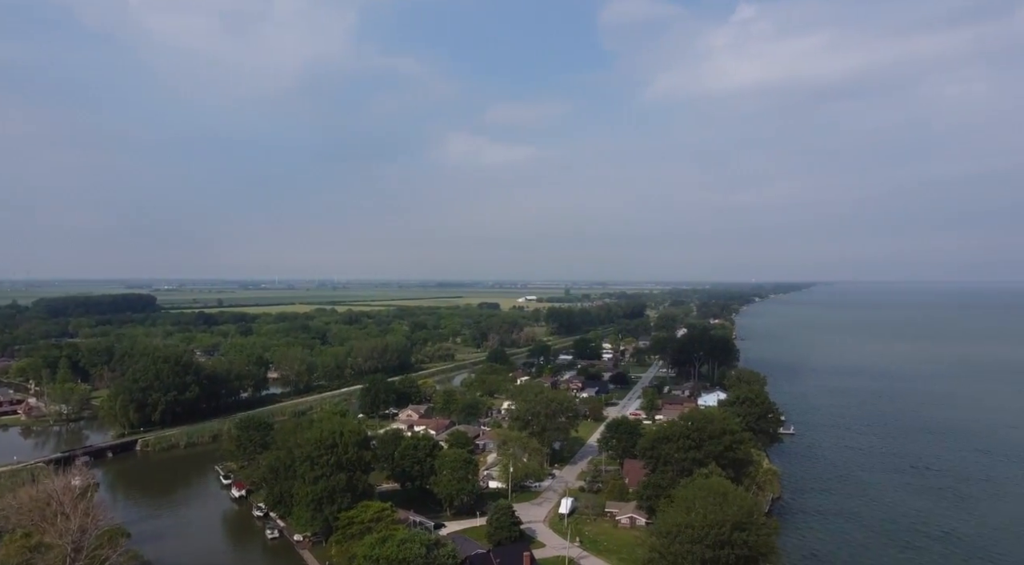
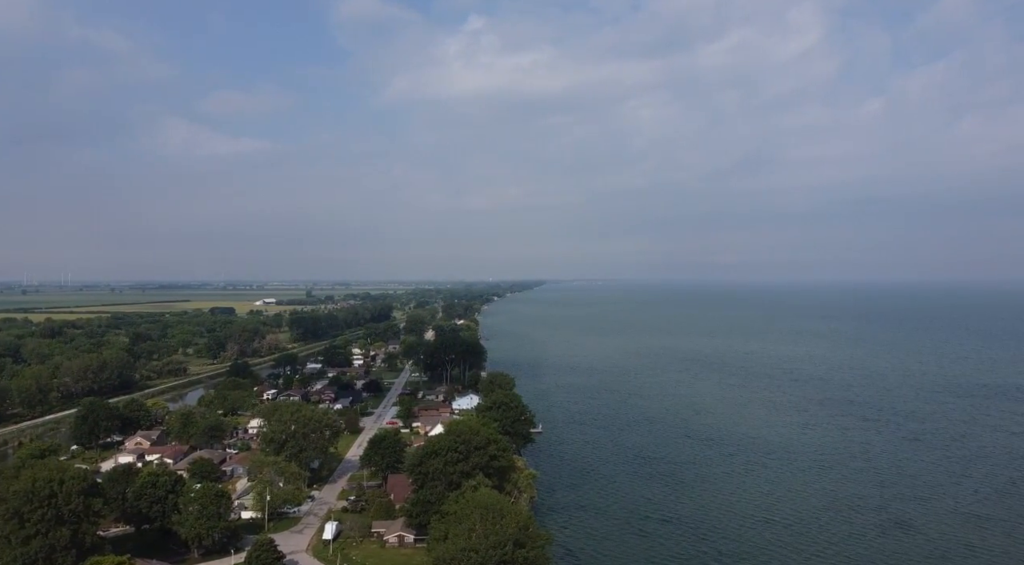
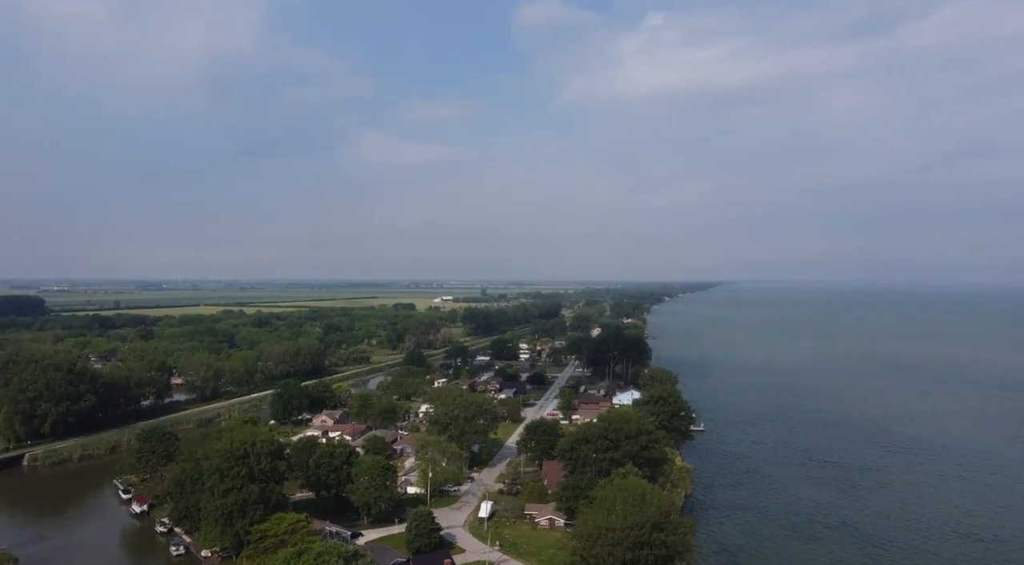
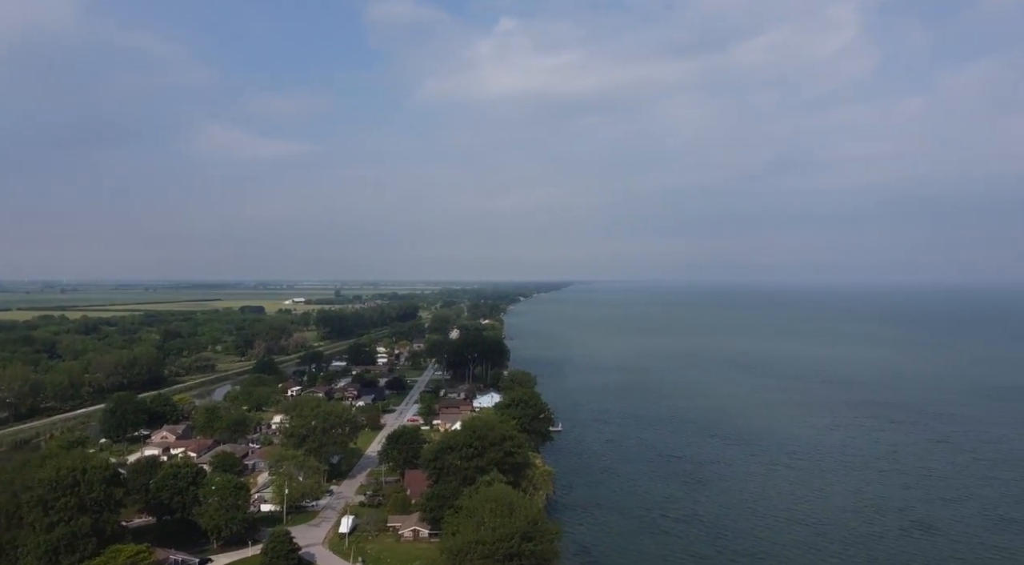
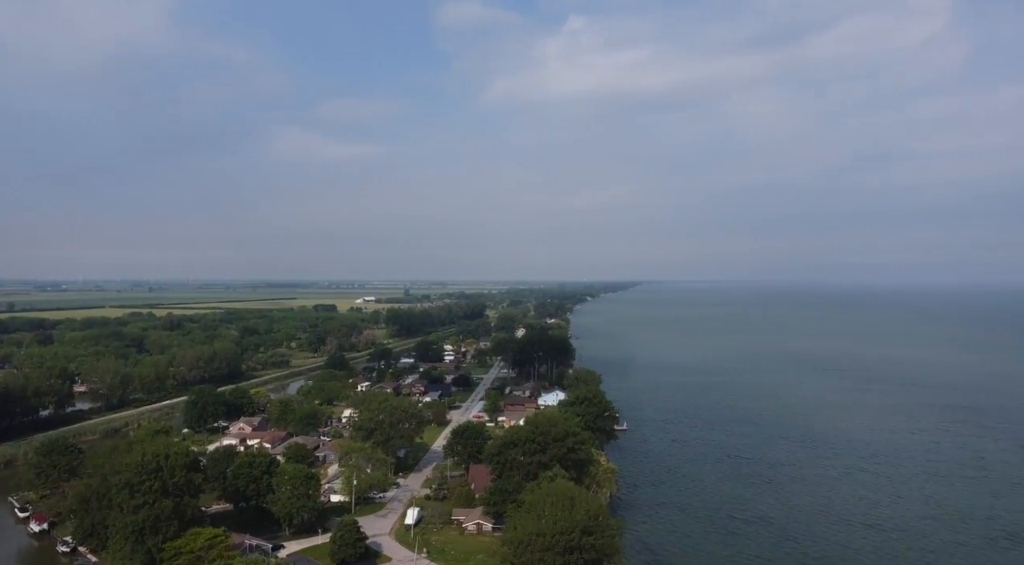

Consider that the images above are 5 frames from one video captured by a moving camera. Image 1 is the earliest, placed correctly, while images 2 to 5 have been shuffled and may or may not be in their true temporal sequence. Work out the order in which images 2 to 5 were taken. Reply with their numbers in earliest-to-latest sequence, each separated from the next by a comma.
3, 5, 4, 2
